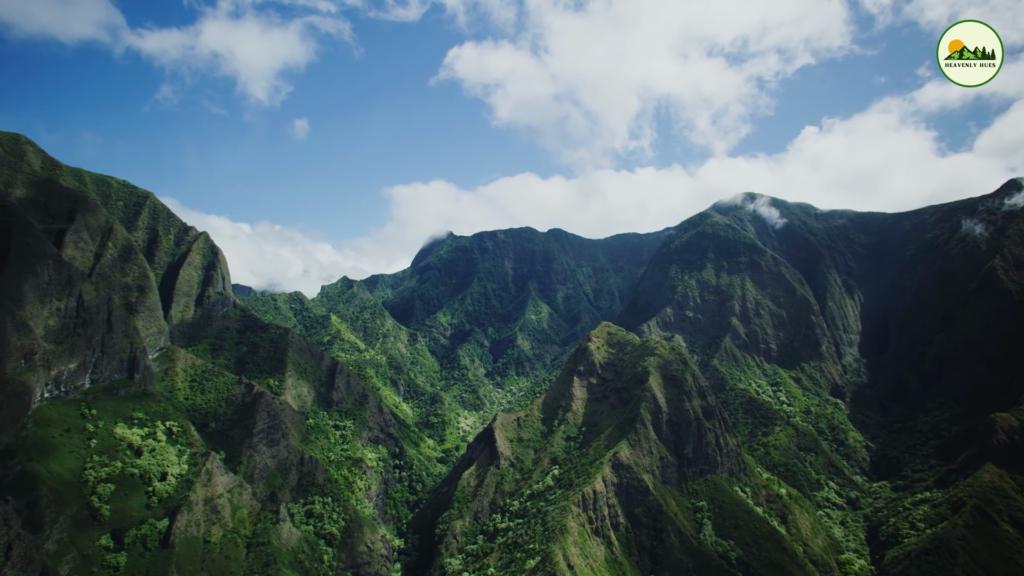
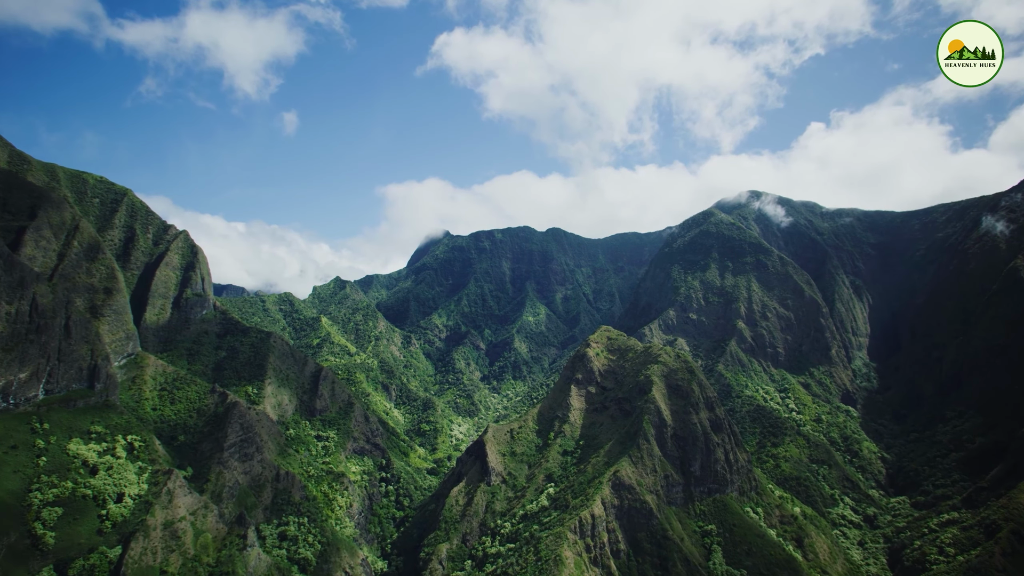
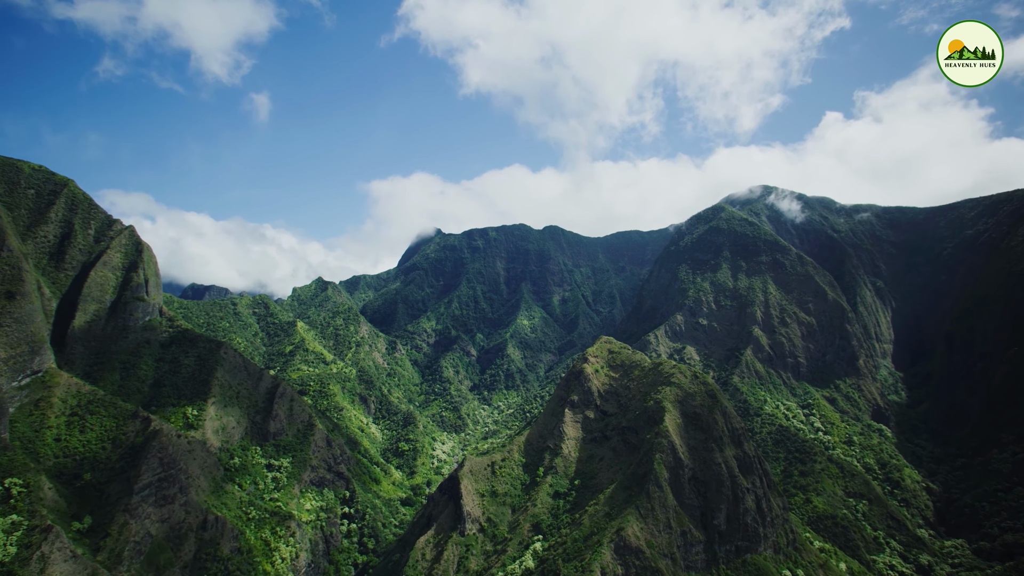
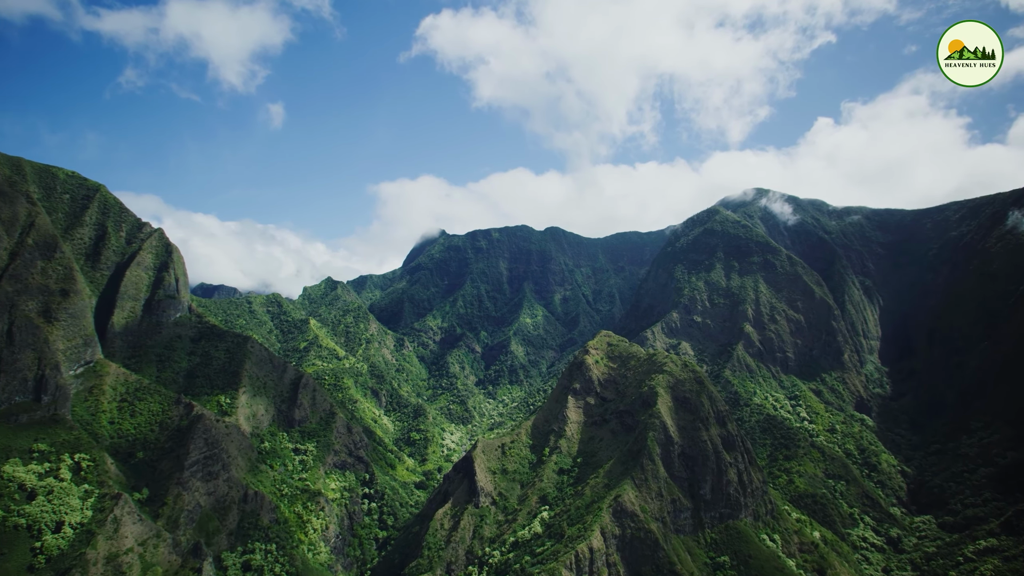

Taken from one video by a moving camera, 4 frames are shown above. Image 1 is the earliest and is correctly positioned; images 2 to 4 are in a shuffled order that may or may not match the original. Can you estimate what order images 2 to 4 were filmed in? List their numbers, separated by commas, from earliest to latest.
2, 4, 3
